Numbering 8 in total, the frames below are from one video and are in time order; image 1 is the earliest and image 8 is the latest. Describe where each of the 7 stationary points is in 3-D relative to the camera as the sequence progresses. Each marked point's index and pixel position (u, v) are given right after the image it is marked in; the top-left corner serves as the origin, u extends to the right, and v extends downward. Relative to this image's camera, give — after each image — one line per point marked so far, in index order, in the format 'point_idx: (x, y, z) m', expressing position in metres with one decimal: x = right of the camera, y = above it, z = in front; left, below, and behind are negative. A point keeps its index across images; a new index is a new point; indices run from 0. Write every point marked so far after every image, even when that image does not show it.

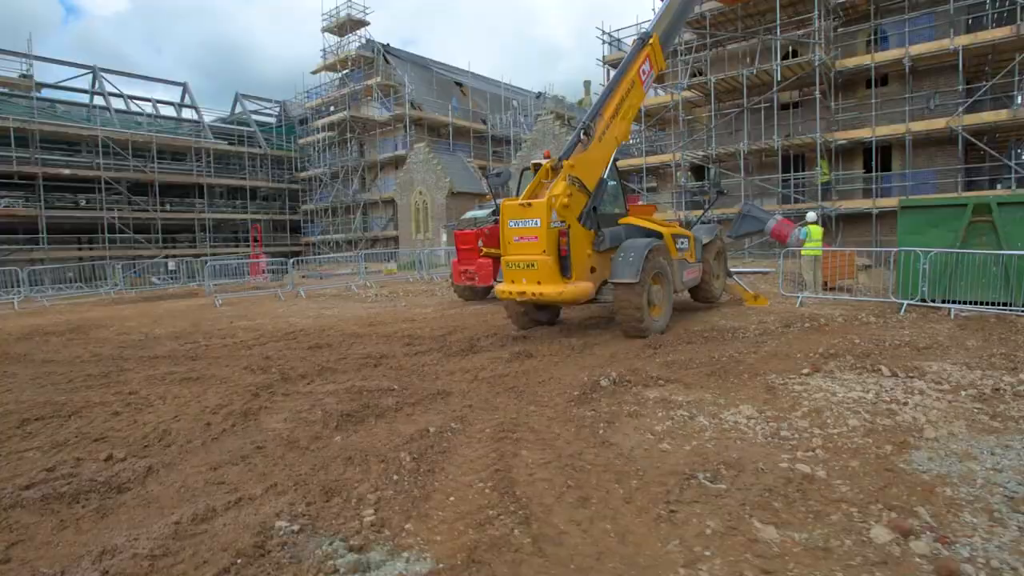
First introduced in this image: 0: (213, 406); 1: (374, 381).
0: (-3.2, -1.3, +6.5) m
1: (-1.6, -1.1, +7.2) m
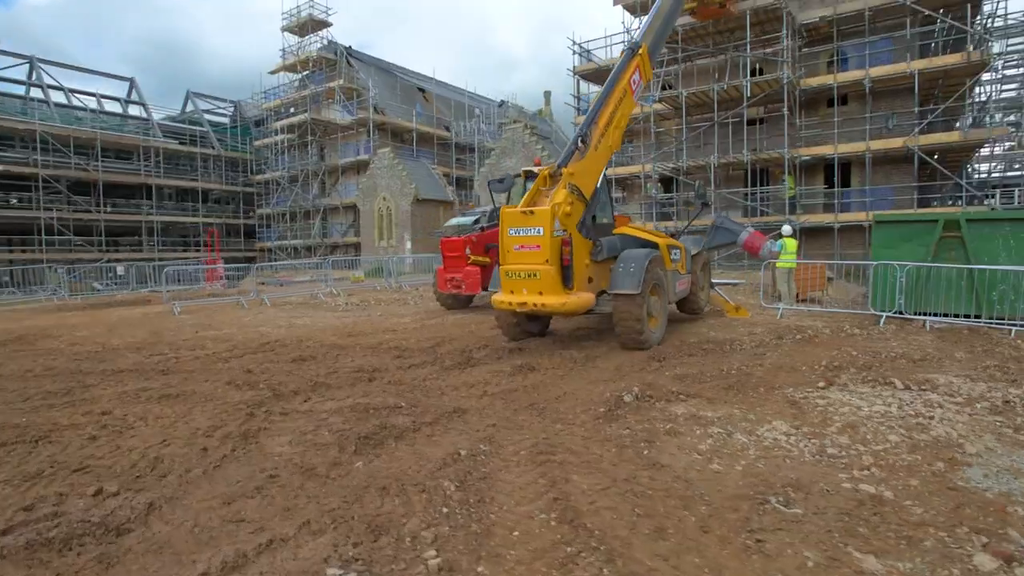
0: (-3.0, -1.4, +5.9) m
1: (-1.5, -1.2, +6.8) m
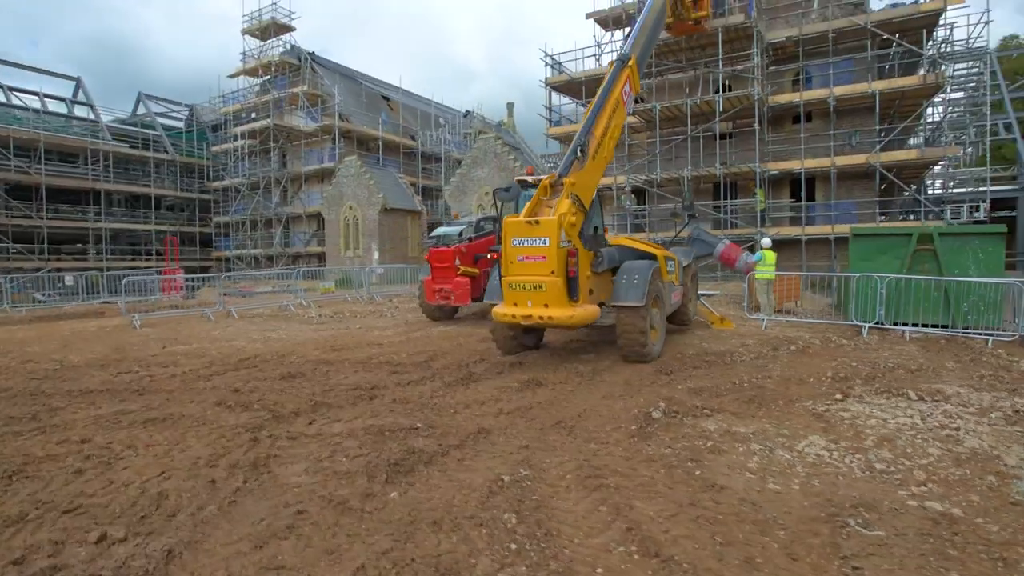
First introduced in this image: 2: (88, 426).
0: (-2.7, -1.5, +5.3) m
1: (-1.3, -1.4, +6.4) m
2: (-4.4, -1.4, +6.3) m
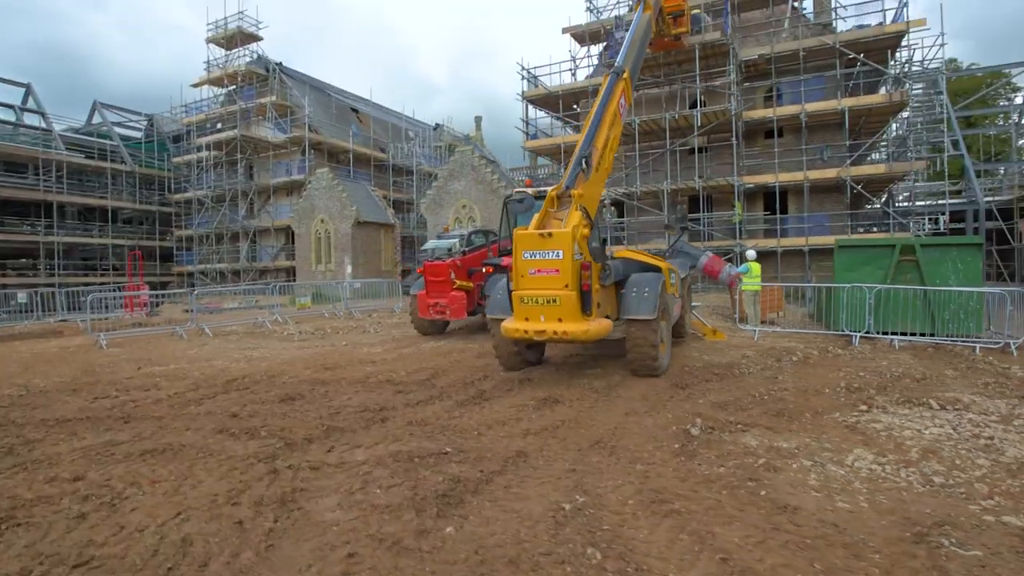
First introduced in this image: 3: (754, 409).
0: (-2.3, -1.6, +4.8) m
1: (-1.0, -1.5, +6.0) m
2: (-4.1, -1.6, +5.7) m
3: (+2.7, -1.4, +6.9) m
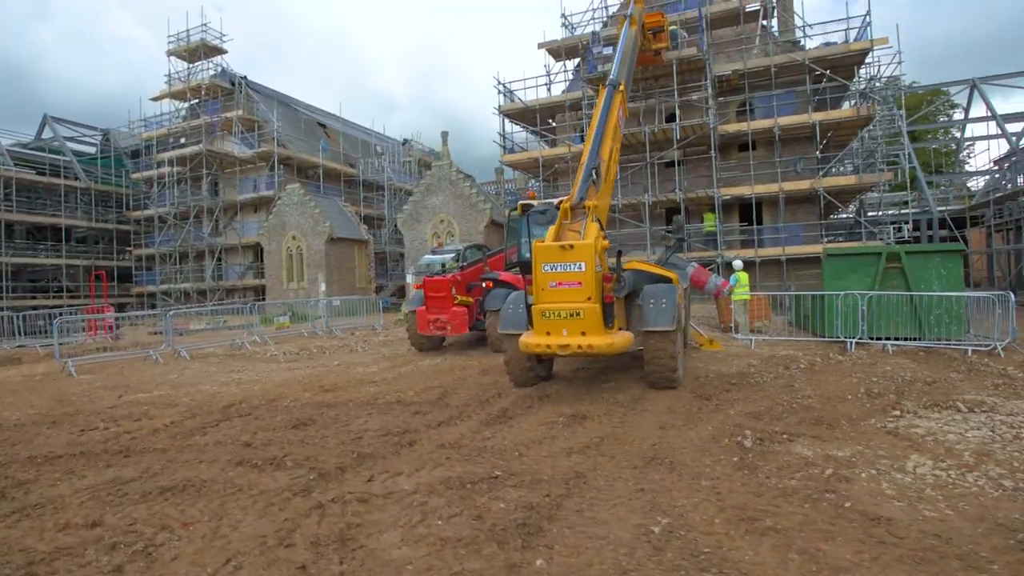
0: (-1.7, -1.8, +4.4) m
1: (-0.5, -1.7, +5.6) m
2: (-3.6, -1.8, +5.1) m
3: (+3.1, -1.5, +6.8) m
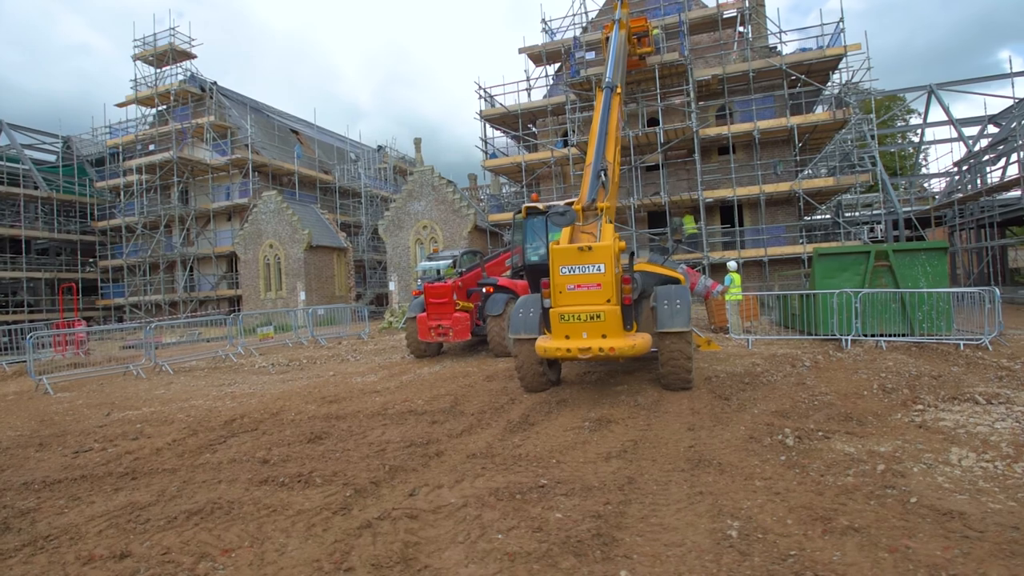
0: (-1.3, -1.8, +4.1) m
1: (-0.1, -1.7, +5.4) m
2: (-3.2, -1.9, +4.7) m
3: (+3.4, -1.4, +6.8) m
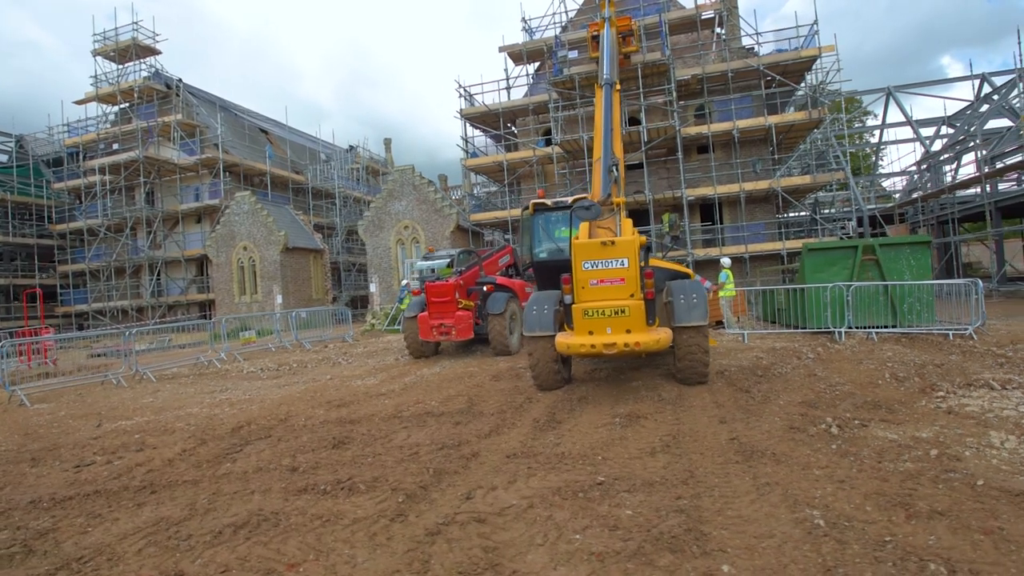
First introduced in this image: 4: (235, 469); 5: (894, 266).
0: (-0.7, -1.7, +3.9) m
1: (+0.3, -1.6, +5.3) m
2: (-2.6, -1.9, +4.4) m
3: (+3.8, -1.3, +6.9) m
4: (-2.8, -1.8, +6.1) m
5: (+8.1, +0.5, +13.0) m
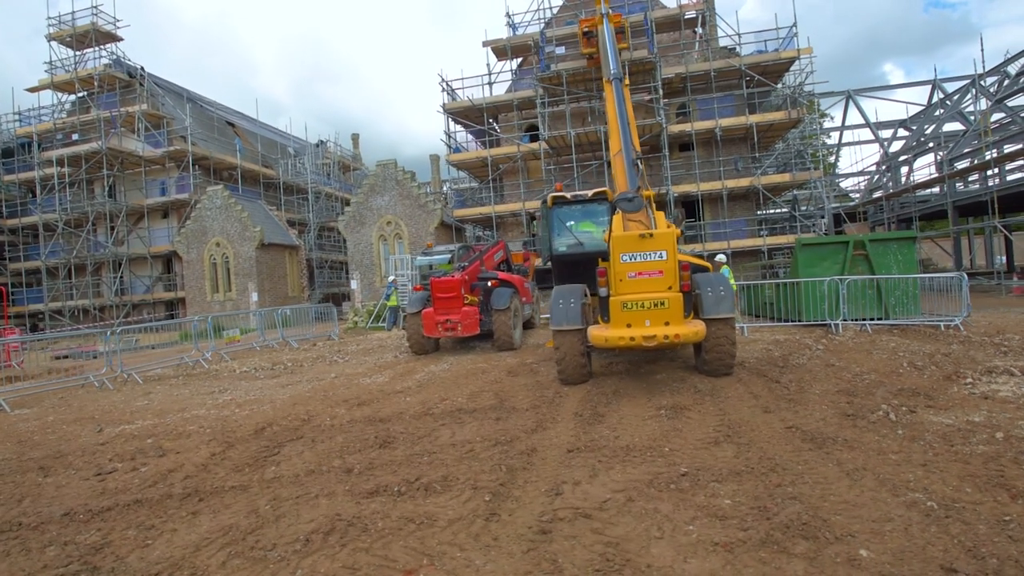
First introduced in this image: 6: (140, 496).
0: (+0.1, -1.7, +3.7) m
1: (+1.0, -1.5, +5.2) m
2: (-1.9, -1.8, +4.1) m
3: (+4.3, -1.2, +7.1) m
4: (-2.2, -1.7, +5.8) m
5: (+8.2, +0.6, +13.5) m
6: (-3.3, -1.8, +5.4) m
